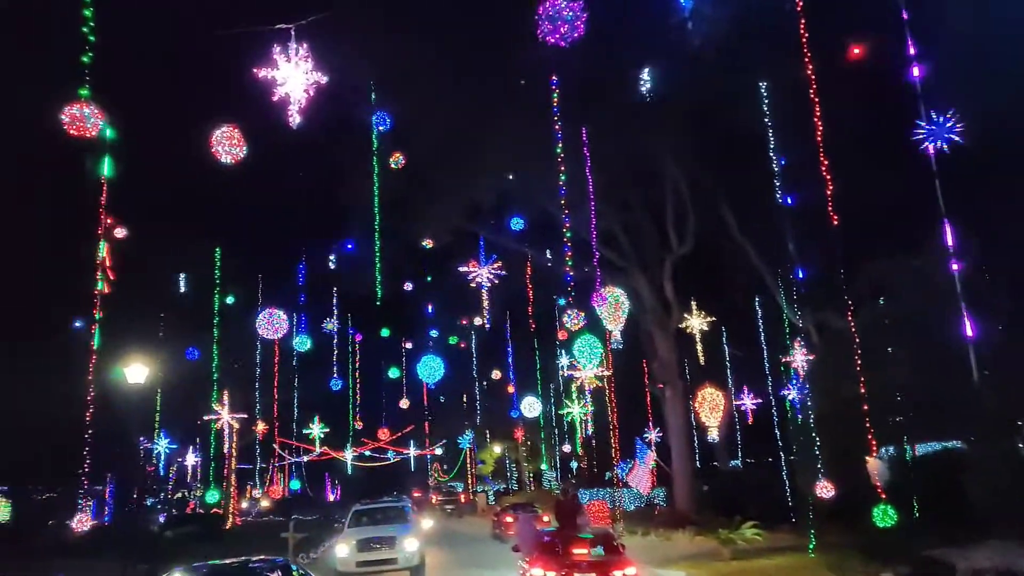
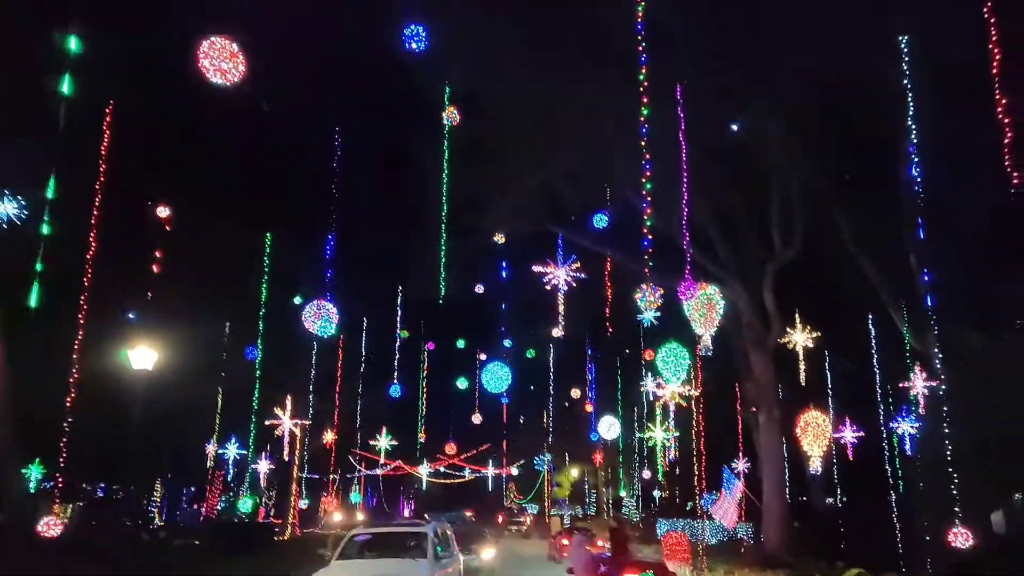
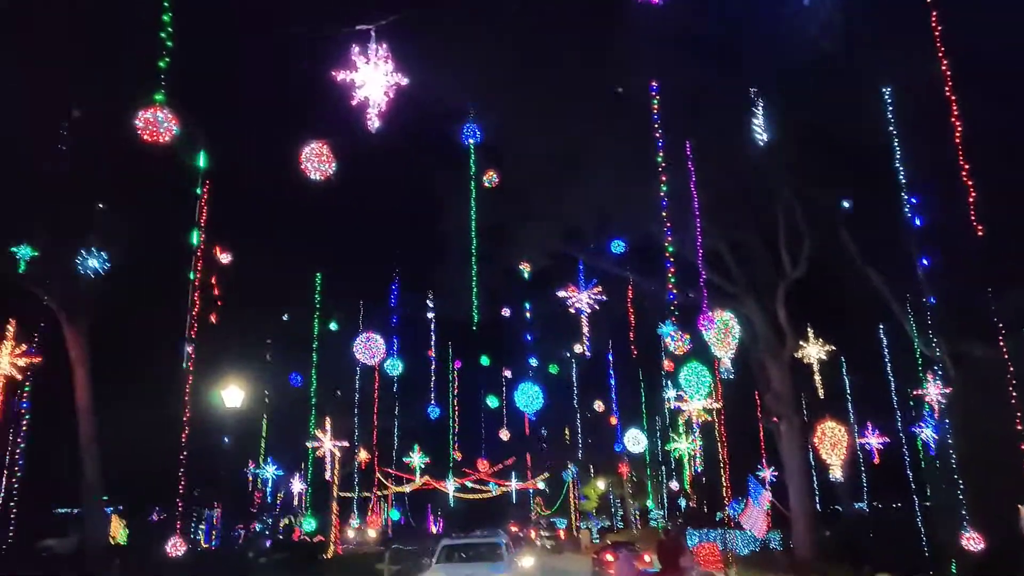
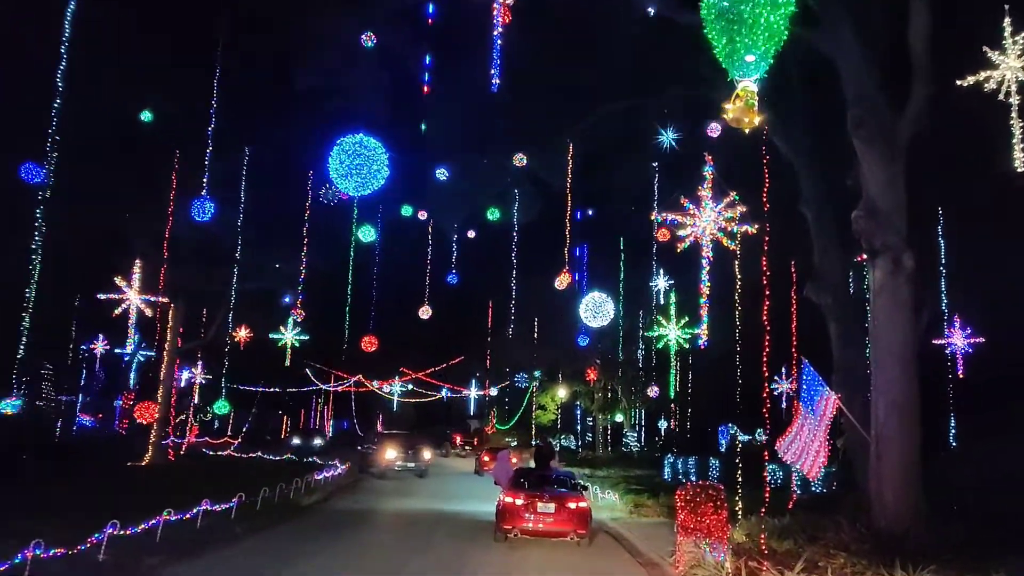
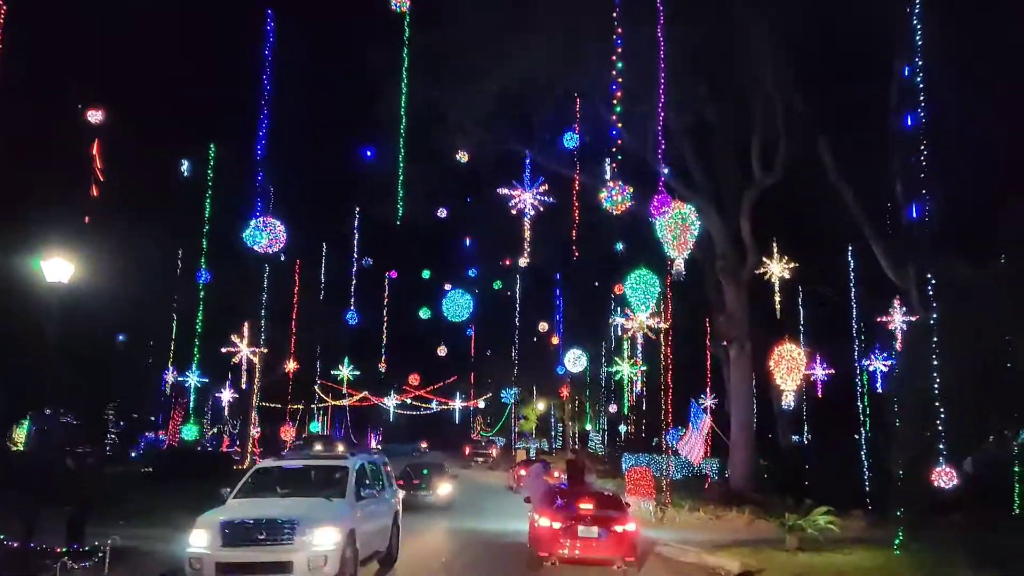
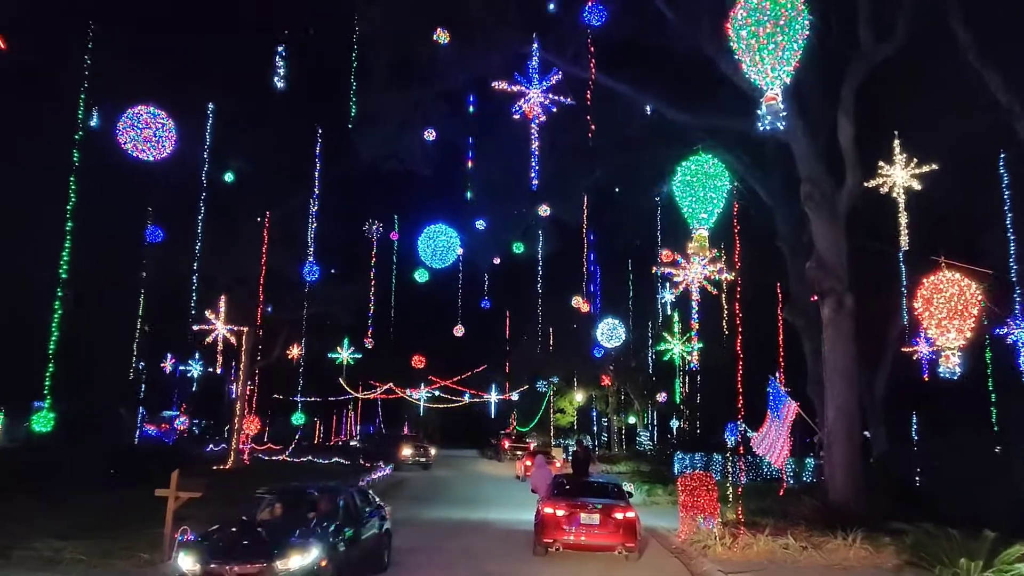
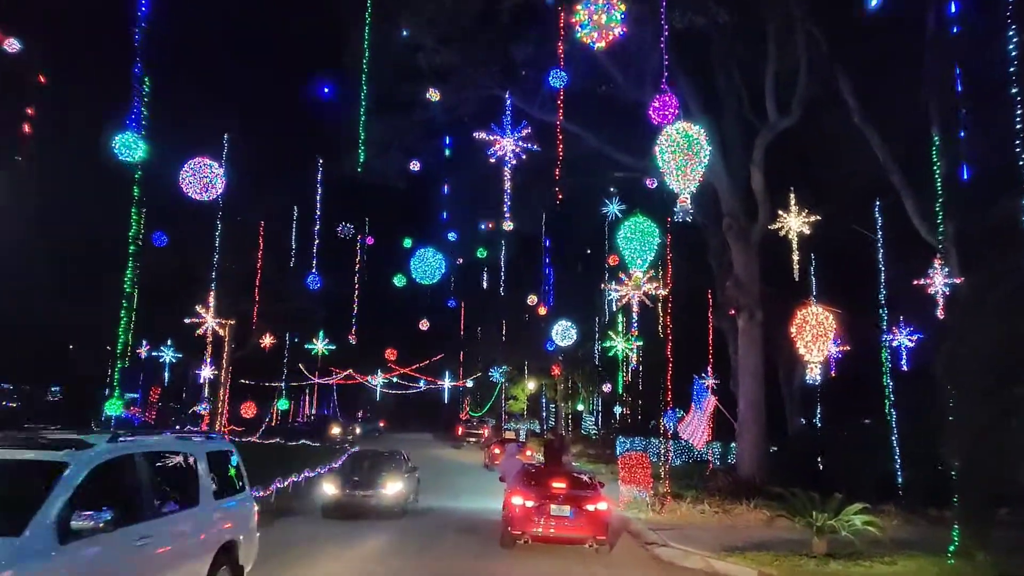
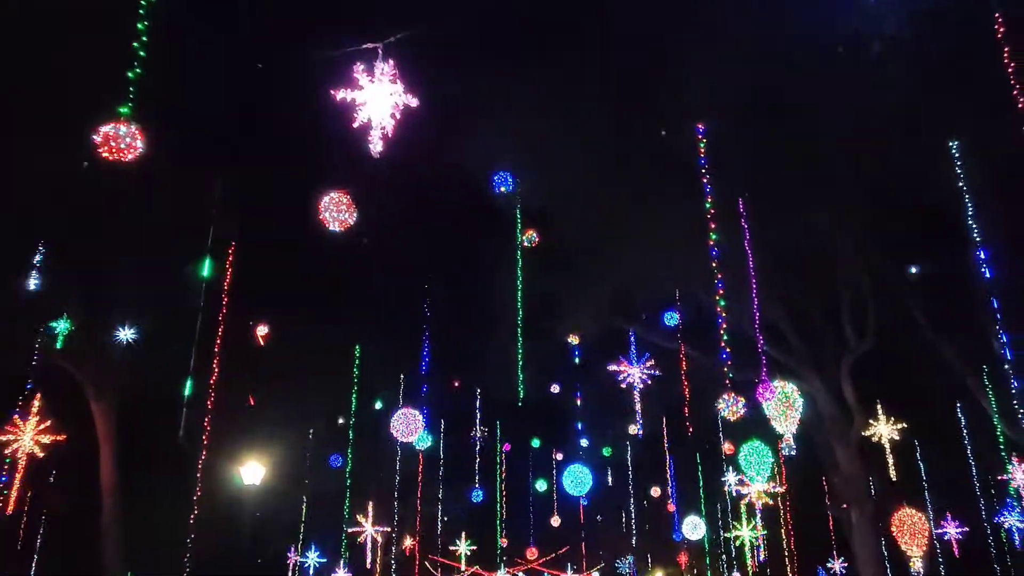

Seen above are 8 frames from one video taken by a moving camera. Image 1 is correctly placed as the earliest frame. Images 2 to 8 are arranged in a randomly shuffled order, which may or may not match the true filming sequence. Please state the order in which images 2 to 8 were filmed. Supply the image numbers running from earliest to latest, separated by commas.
3, 8, 2, 5, 7, 6, 4
